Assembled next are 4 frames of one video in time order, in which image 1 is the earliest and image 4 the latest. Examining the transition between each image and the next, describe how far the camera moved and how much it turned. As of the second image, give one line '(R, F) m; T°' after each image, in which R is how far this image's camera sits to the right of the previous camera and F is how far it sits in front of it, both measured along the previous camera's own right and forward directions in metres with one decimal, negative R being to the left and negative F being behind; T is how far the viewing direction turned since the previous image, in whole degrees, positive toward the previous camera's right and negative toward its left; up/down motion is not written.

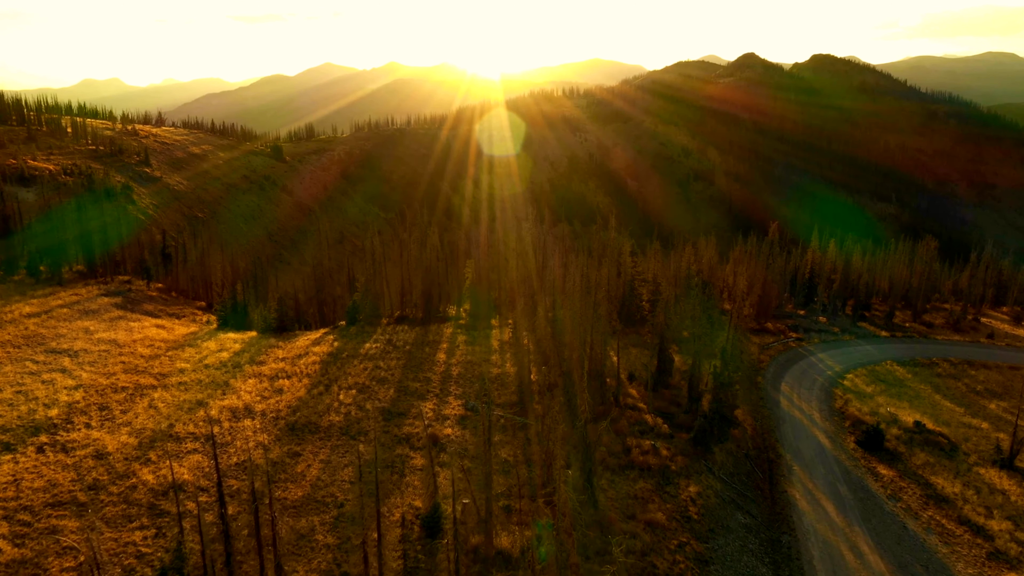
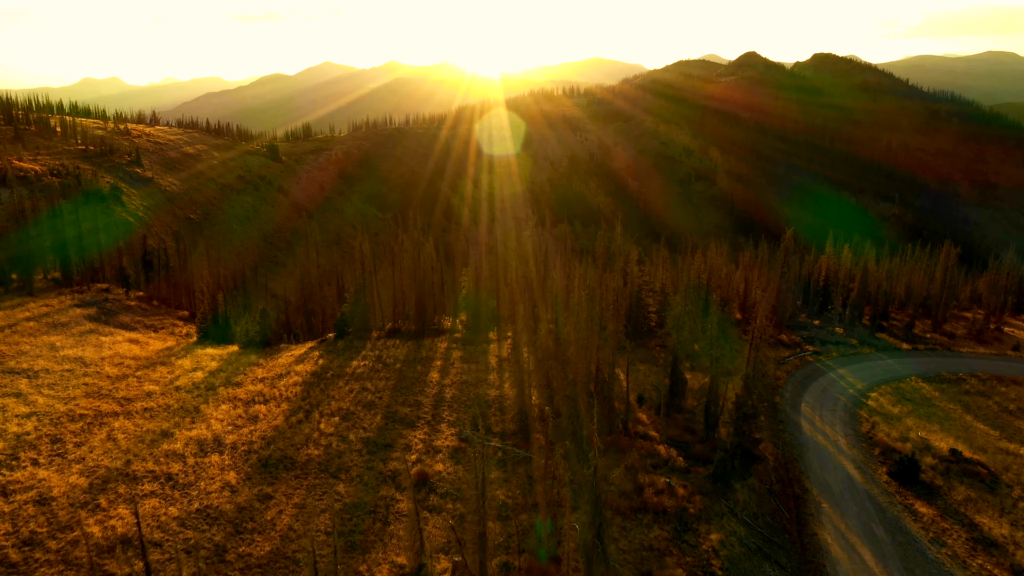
(+0.1, +2.5) m; 0°
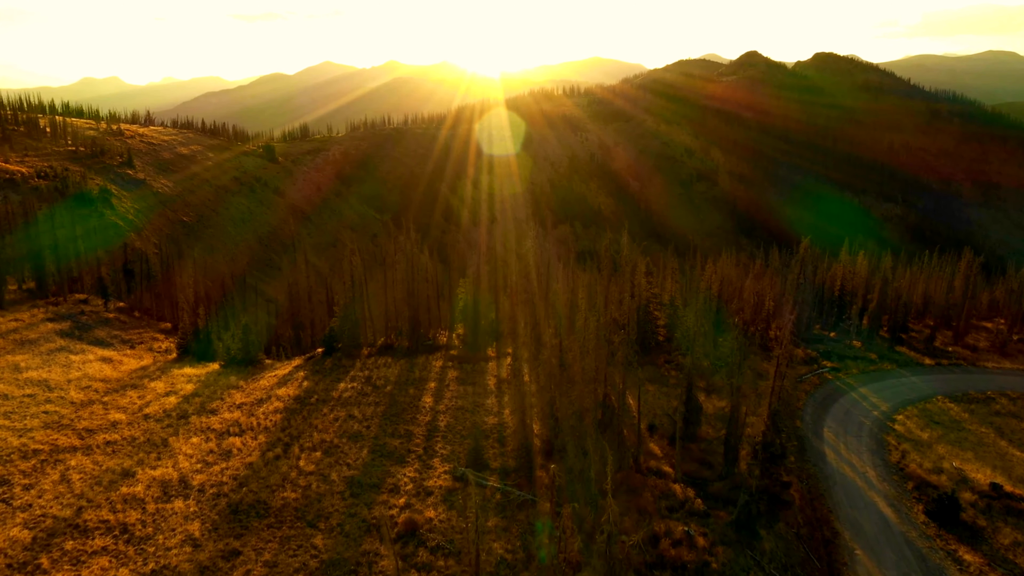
(0.0, +2.3) m; 0°
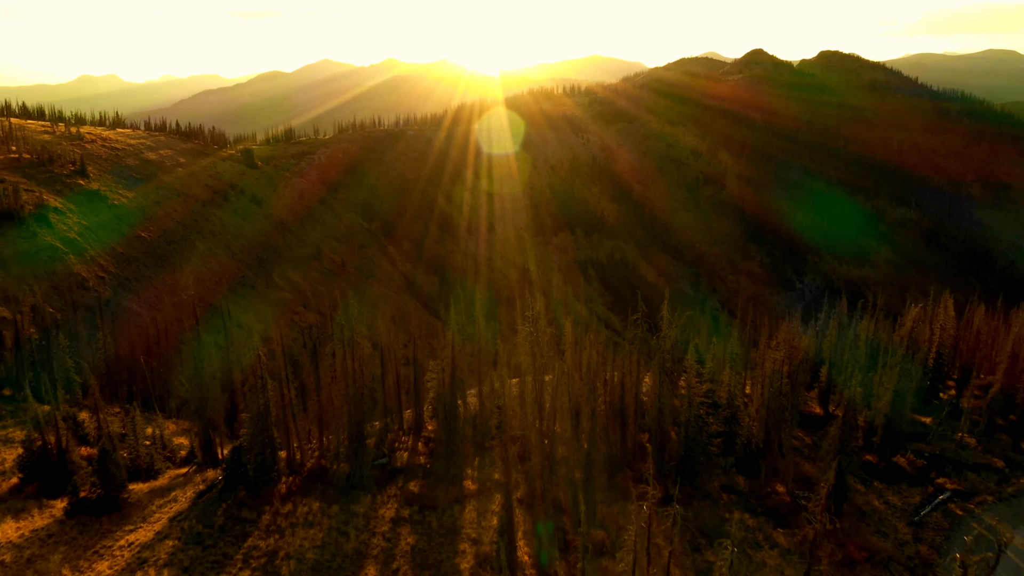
(+0.4, +11.2) m; 0°
